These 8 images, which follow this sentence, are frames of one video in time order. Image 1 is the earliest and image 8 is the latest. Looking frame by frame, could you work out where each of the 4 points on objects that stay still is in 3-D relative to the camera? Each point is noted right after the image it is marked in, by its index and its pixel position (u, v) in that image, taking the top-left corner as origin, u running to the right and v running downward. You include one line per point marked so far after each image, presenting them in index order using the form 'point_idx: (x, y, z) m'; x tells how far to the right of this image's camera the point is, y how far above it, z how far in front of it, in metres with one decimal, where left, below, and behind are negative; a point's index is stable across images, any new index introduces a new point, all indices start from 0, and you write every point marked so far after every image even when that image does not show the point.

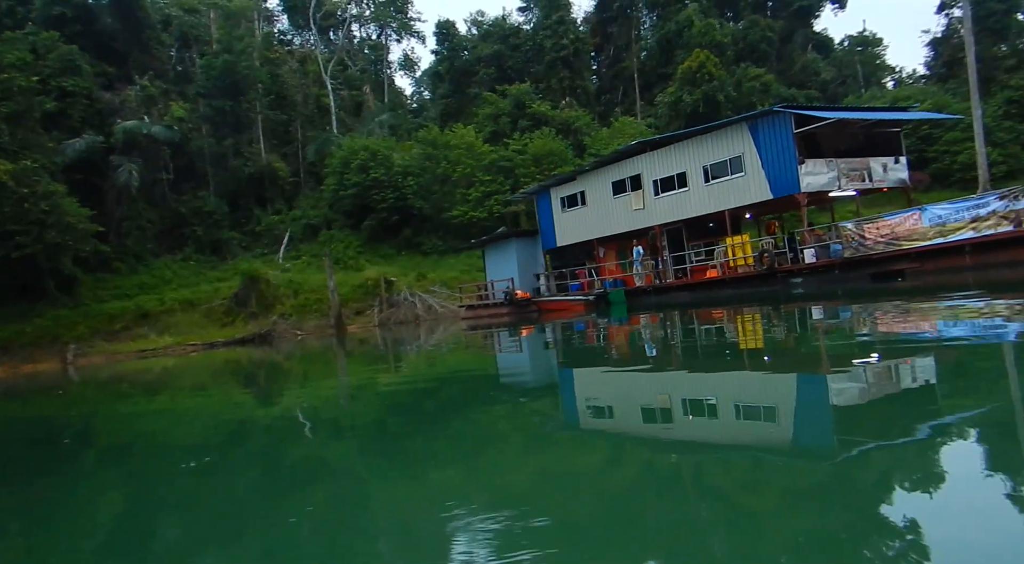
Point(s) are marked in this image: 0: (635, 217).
0: (+2.5, +1.3, +17.6) m
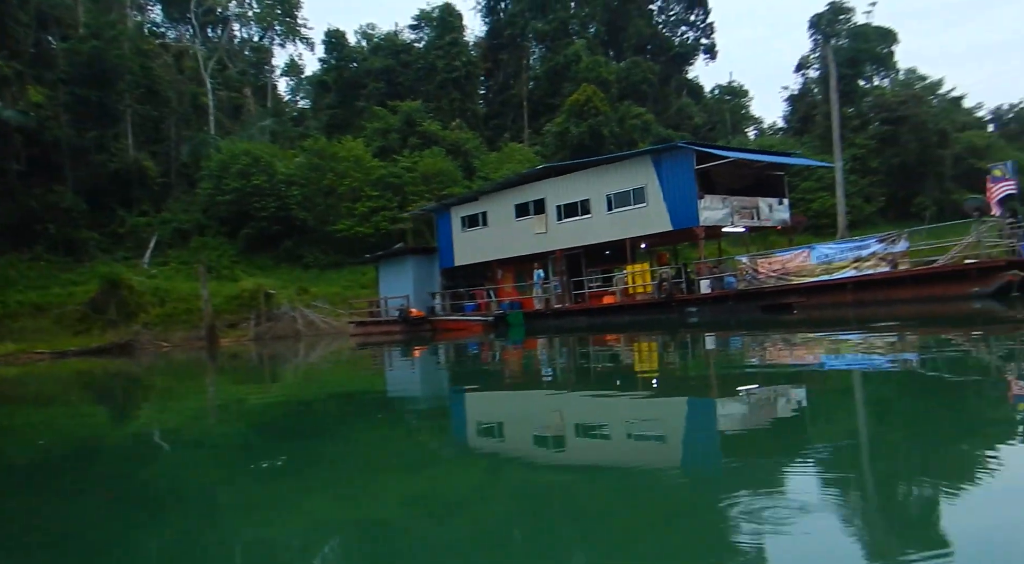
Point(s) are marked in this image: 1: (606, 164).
0: (+0.6, +0.9, +18.0) m
1: (+1.7, +2.2, +16.5) m
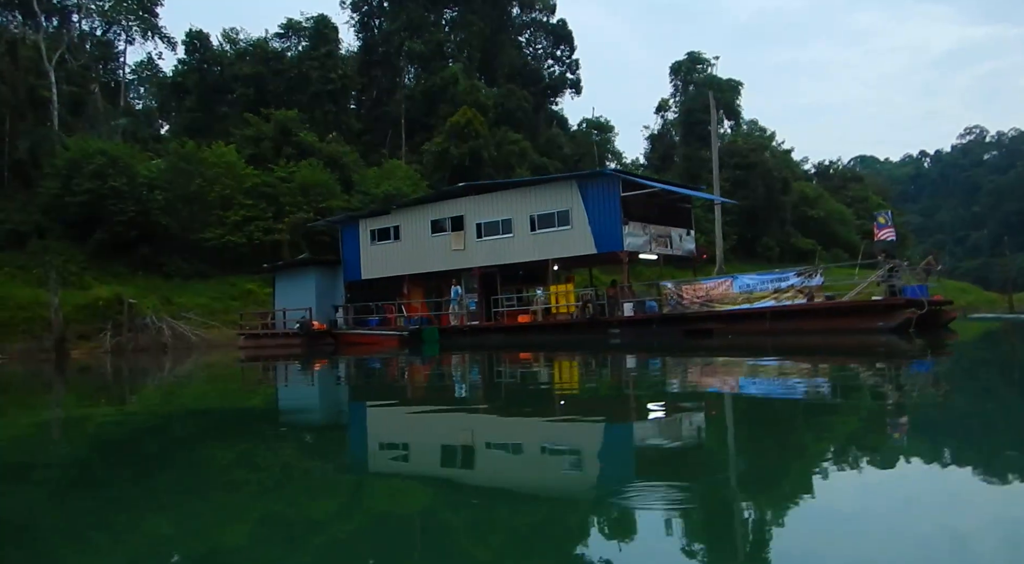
0: (-1.1, +0.5, +17.8) m
1: (+0.3, +1.8, +16.6) m
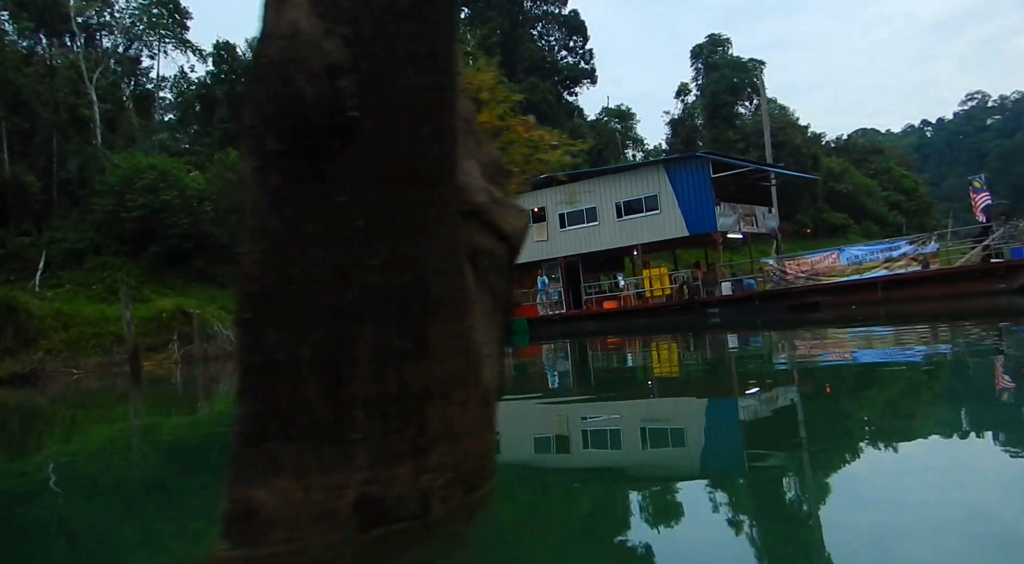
0: (+0.5, +0.7, +17.9) m
1: (+1.9, +2.1, +16.8) m
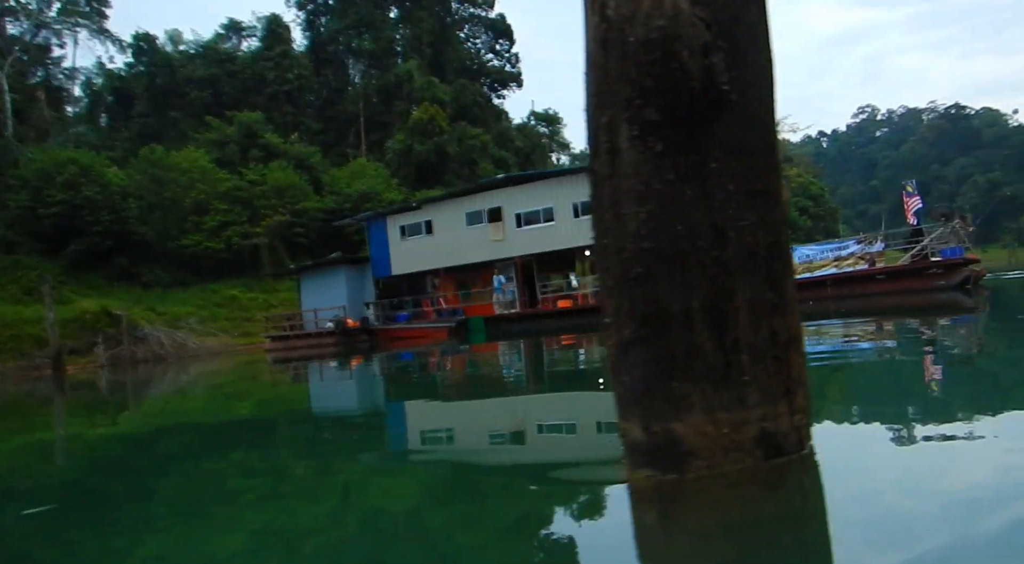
0: (-0.4, +0.7, +18.1) m
1: (+1.1, +2.1, +17.1) m
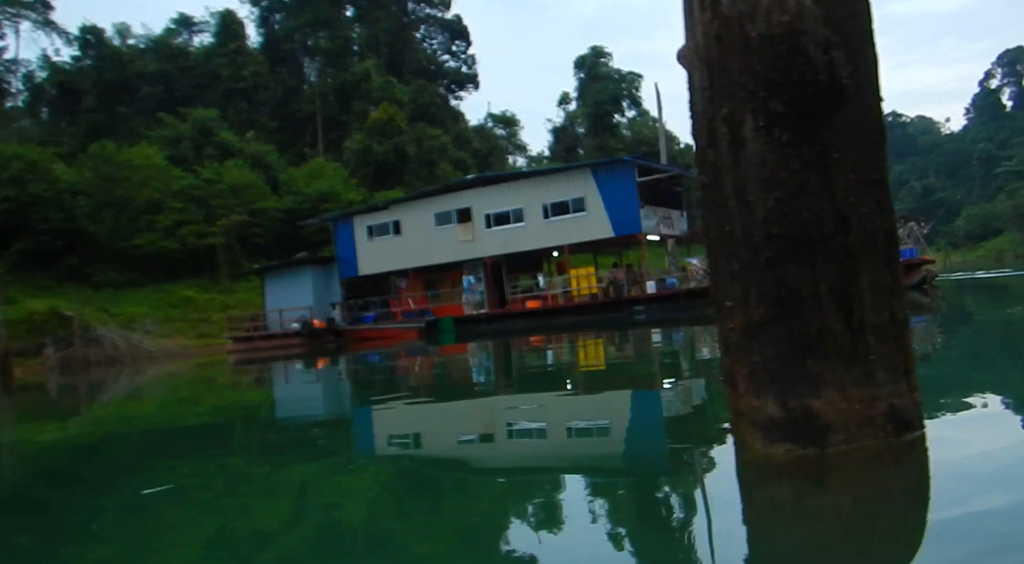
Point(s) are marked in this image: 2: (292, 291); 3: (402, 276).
0: (-1.0, +0.7, +18.2) m
1: (+0.6, +2.1, +17.3) m
2: (-4.8, -0.2, +19.7) m
3: (-2.4, +0.1, +19.5) m
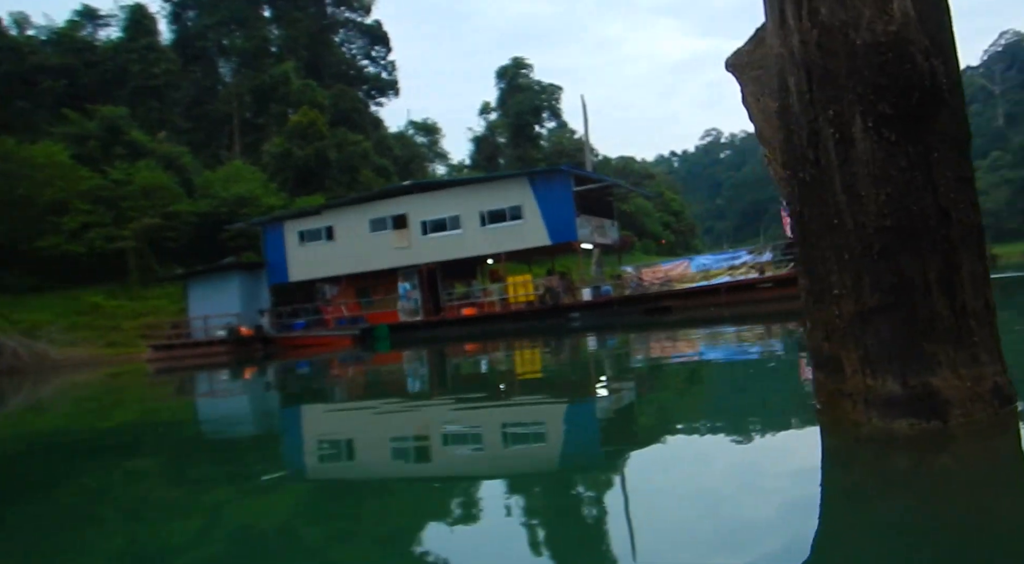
0: (-2.3, +0.5, +18.0) m
1: (-0.6, +1.9, +17.3) m
2: (-6.3, -0.4, +19.1) m
3: (-3.9, 0.0, +19.2) m
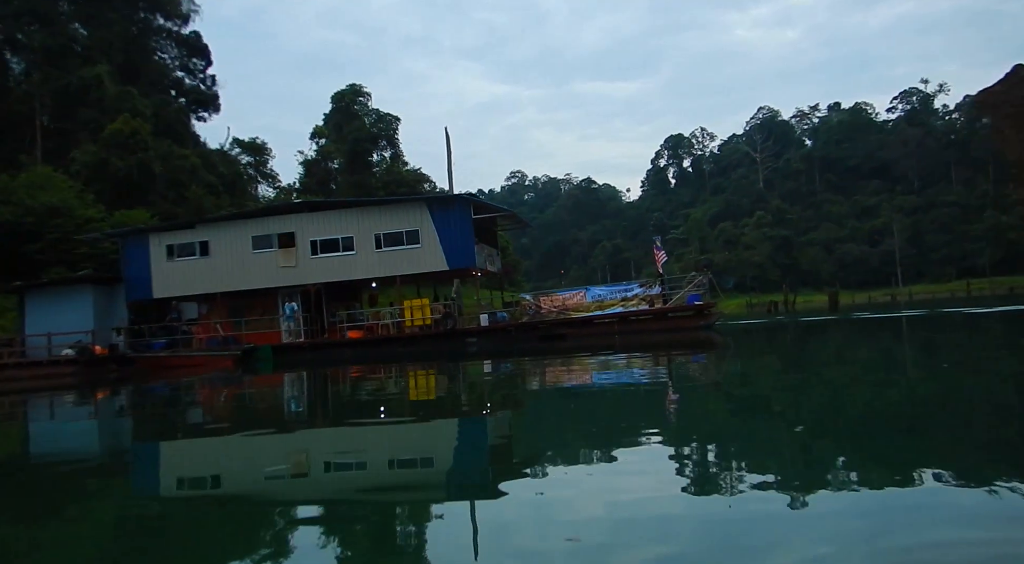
0: (-4.4, +0.2, +17.0) m
1: (-2.6, +1.5, +16.9) m
2: (-8.5, -0.6, +16.9) m
3: (-6.2, -0.4, +17.7) m
